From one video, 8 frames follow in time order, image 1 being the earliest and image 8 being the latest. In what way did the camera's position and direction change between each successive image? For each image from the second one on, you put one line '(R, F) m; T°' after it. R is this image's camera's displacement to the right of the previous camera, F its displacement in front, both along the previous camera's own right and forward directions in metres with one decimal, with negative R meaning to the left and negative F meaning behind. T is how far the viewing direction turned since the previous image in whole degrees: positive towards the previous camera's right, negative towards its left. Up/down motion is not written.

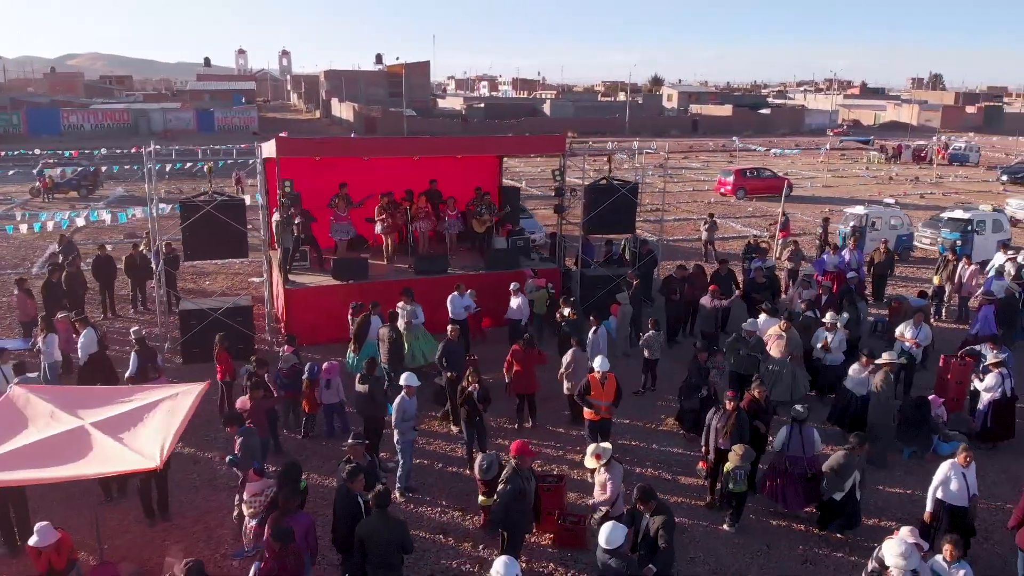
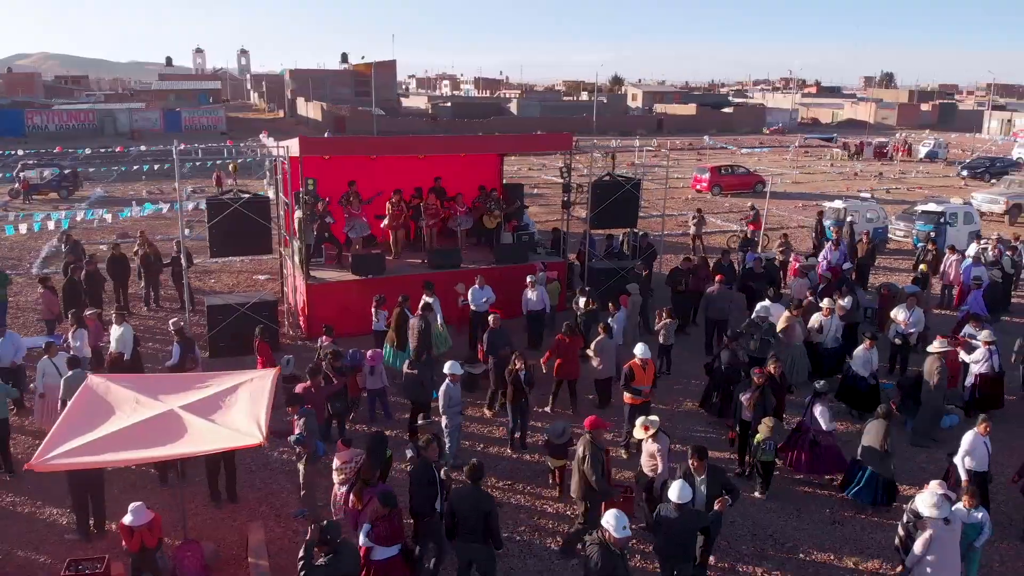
(-0.8, -0.5) m; +3°
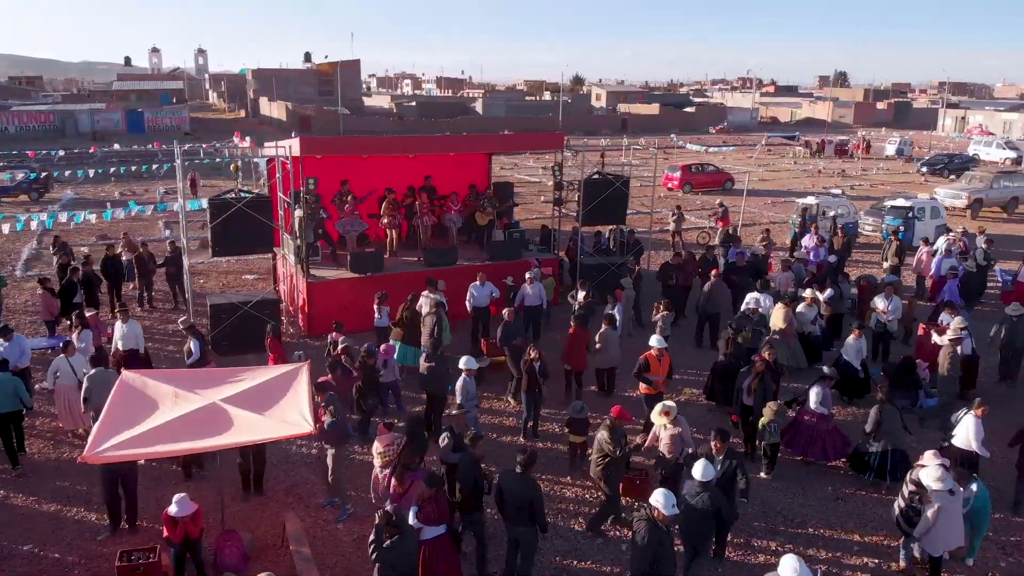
(-0.5, -0.3) m; +3°
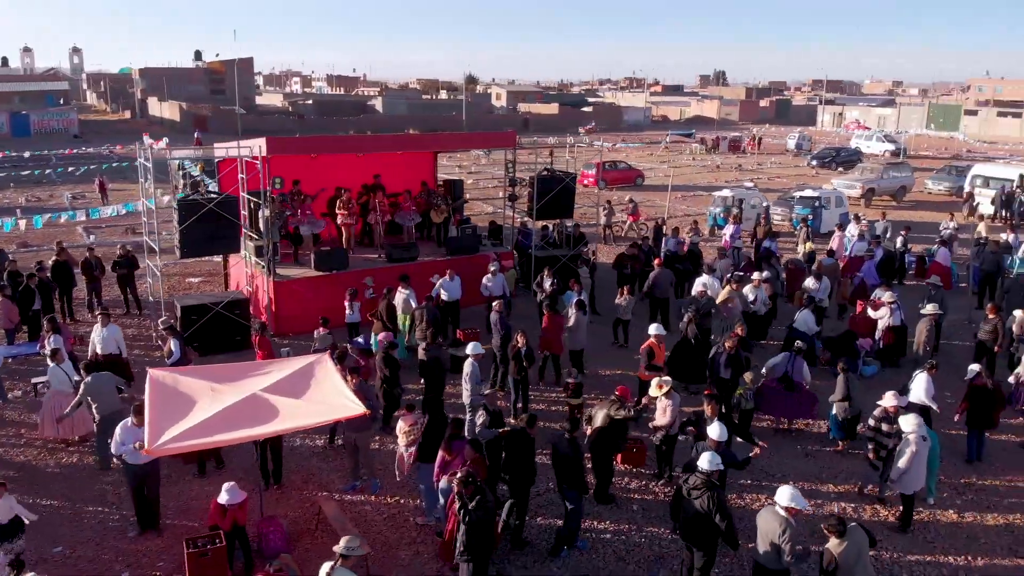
(-1.1, -0.5) m; +7°
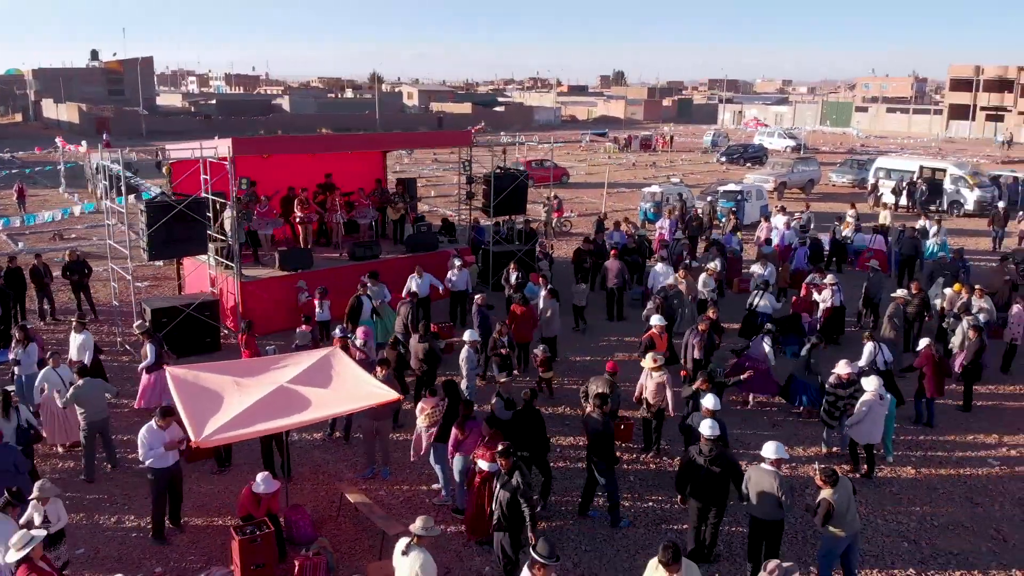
(-0.9, -0.4) m; +7°
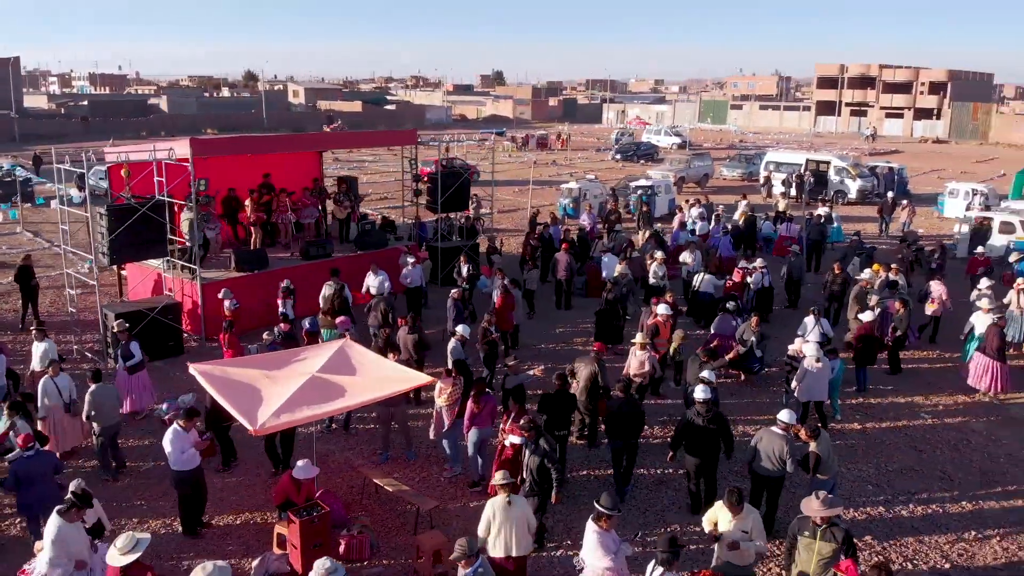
(-1.2, -0.5) m; +8°
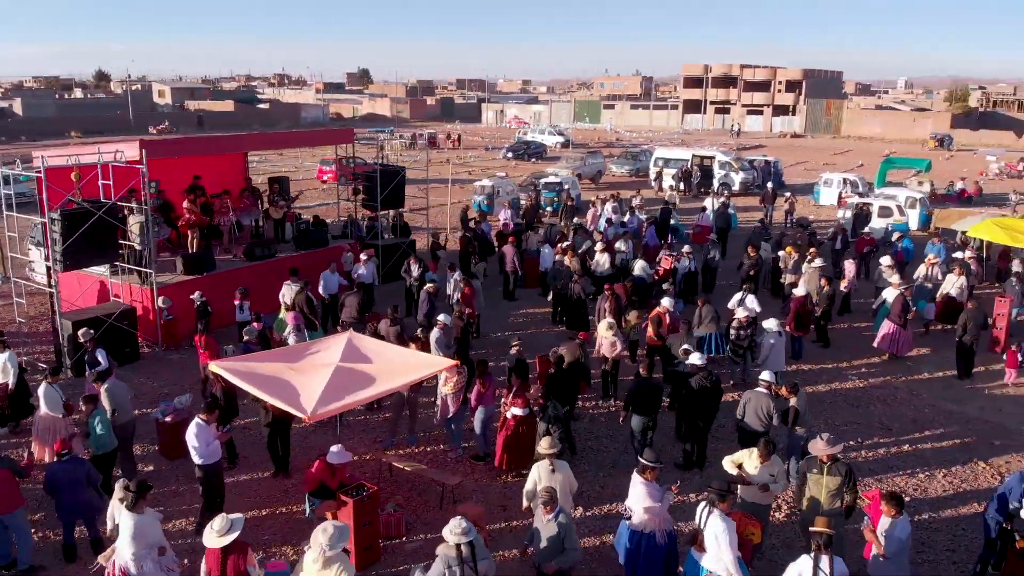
(-1.3, -0.4) m; +9°
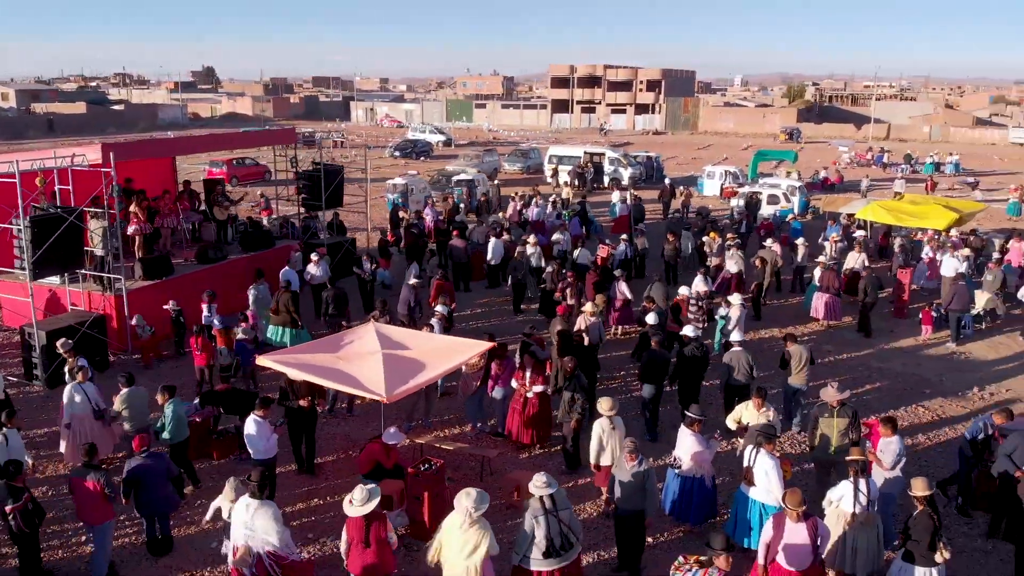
(-1.7, -0.5) m; +10°
